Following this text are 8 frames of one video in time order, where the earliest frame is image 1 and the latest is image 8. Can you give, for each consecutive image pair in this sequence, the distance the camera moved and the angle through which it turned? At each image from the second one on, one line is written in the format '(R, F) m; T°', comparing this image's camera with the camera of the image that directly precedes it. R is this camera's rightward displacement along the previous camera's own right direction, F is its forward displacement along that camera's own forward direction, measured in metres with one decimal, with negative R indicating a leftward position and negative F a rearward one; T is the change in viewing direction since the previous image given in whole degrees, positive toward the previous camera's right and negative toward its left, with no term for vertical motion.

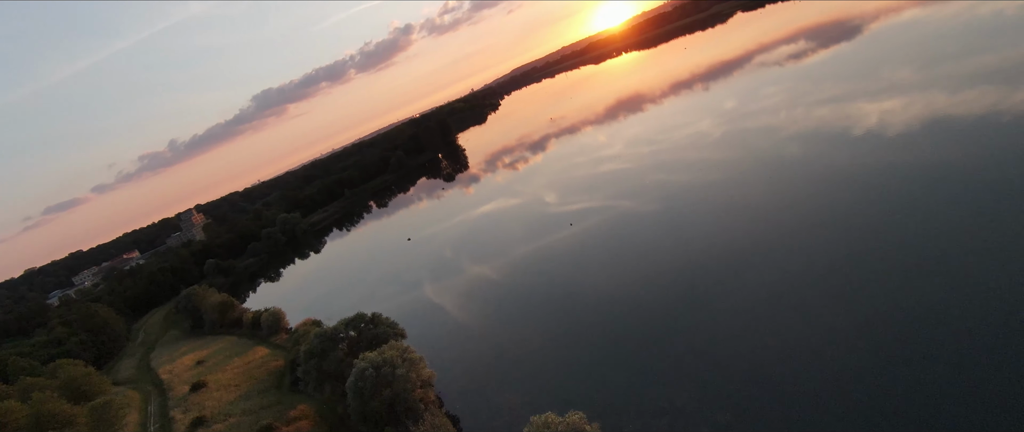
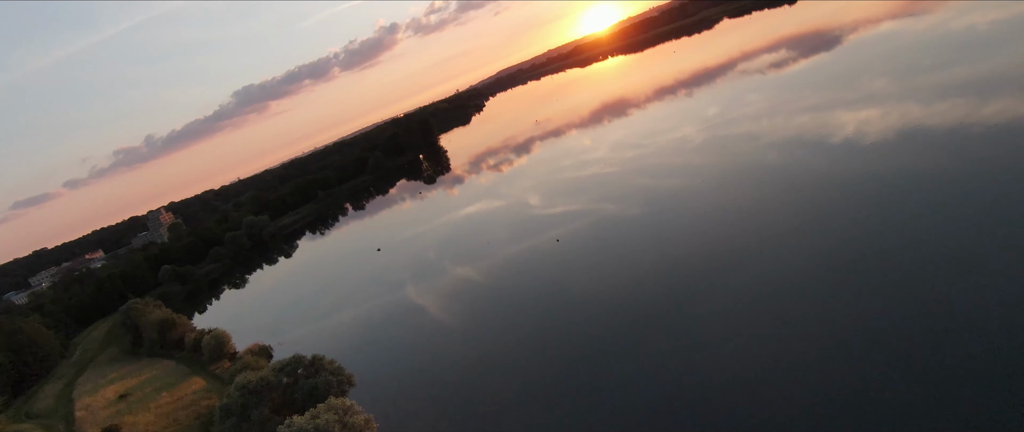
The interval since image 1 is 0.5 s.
(+0.1, +0.5) m; +2°
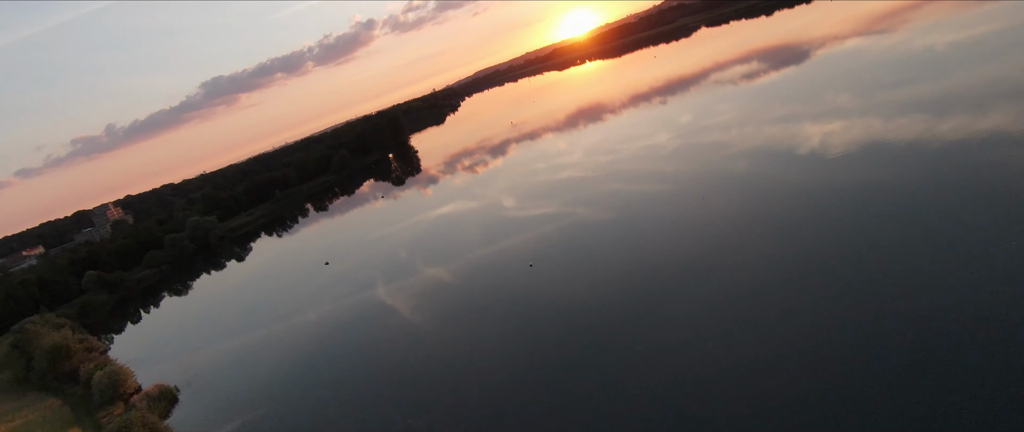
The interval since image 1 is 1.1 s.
(+0.1, +0.7) m; +3°
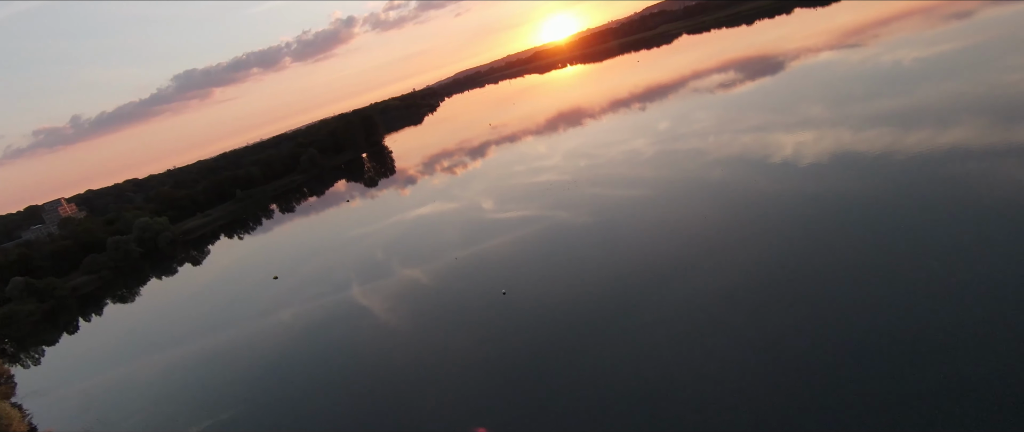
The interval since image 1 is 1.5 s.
(+0.1, +0.5) m; +2°
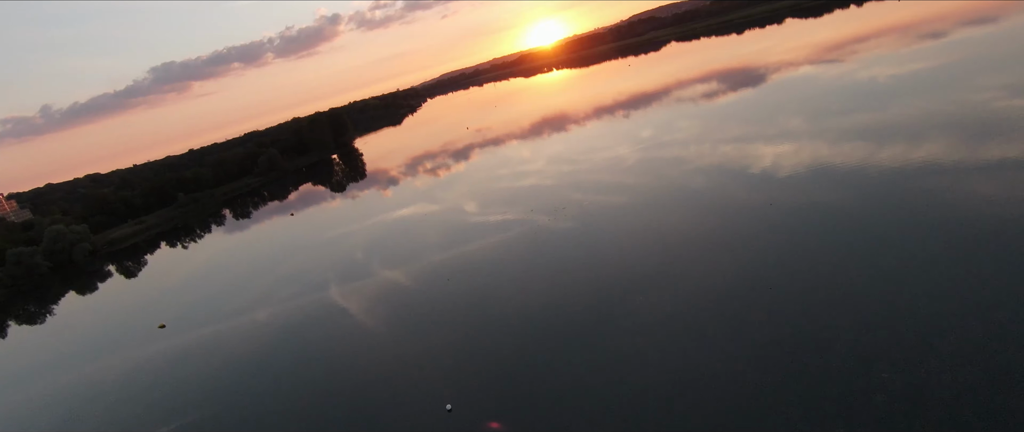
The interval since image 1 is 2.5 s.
(+0.2, +0.4) m; +2°
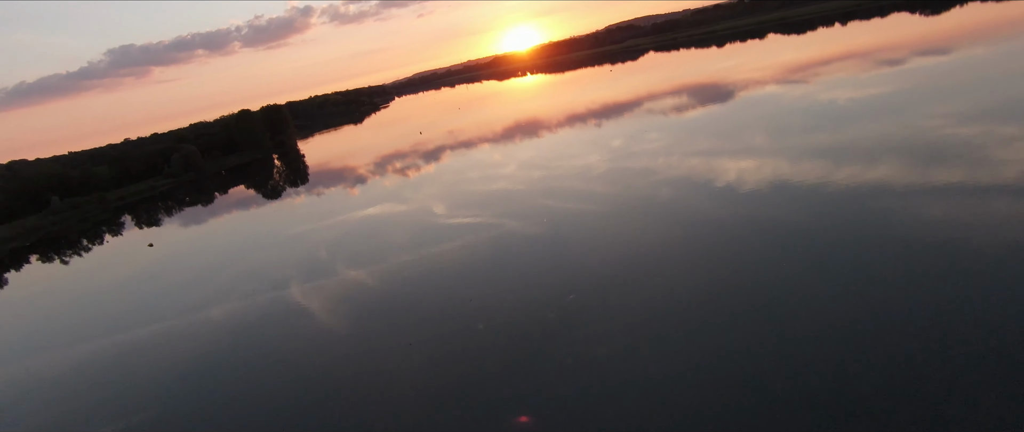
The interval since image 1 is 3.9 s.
(+0.1, +0.6) m; +3°
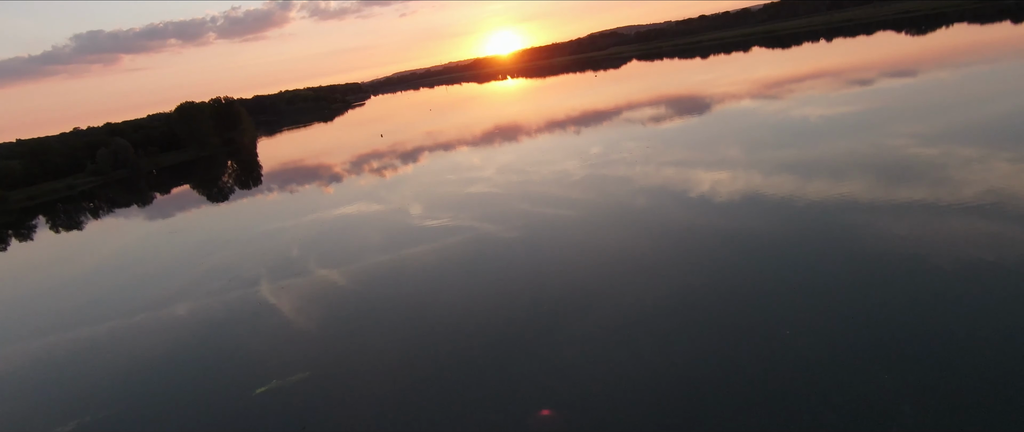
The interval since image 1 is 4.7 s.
(-0.1, +0.3) m; +3°
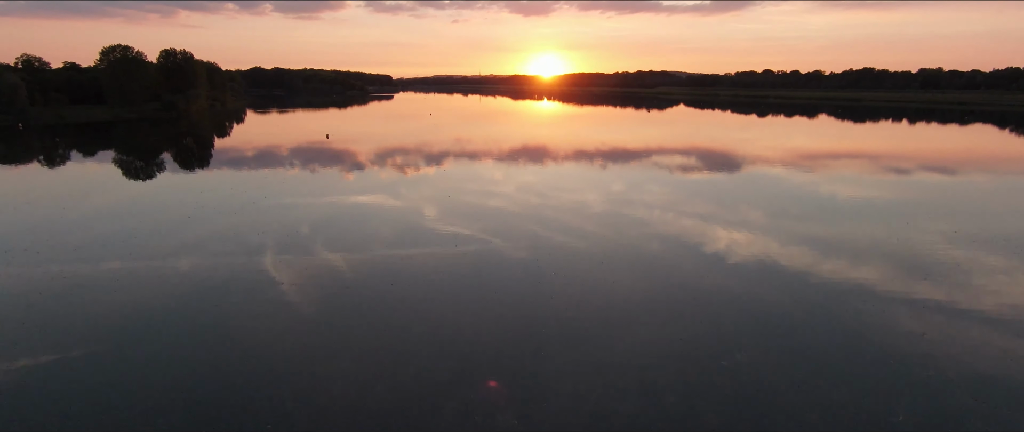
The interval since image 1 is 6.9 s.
(0.0, +0.6) m; -2°
